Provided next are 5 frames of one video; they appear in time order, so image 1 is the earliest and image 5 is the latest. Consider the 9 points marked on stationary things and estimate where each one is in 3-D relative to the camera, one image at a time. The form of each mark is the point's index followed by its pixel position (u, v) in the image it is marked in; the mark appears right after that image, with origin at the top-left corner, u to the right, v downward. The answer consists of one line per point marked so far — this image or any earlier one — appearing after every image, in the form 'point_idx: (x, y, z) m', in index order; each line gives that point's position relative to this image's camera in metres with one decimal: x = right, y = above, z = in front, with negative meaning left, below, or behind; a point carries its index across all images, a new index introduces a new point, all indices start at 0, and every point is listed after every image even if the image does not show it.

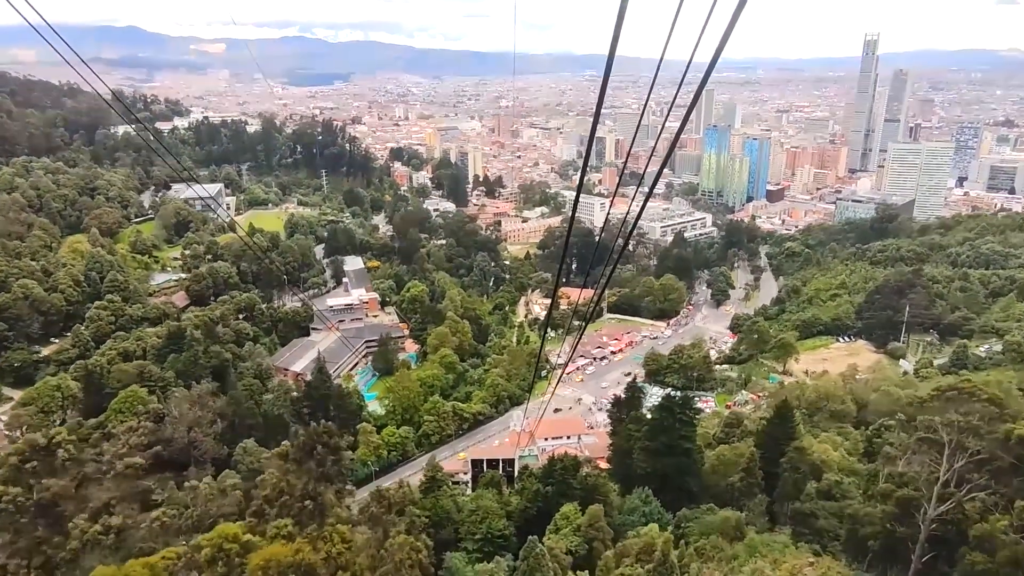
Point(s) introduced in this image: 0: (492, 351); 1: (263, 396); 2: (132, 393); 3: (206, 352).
0: (-0.5, -1.6, +17.8) m
1: (-4.9, -2.1, +13.6) m
2: (-6.5, -1.8, +11.8) m
3: (-6.3, -1.3, +14.0) m
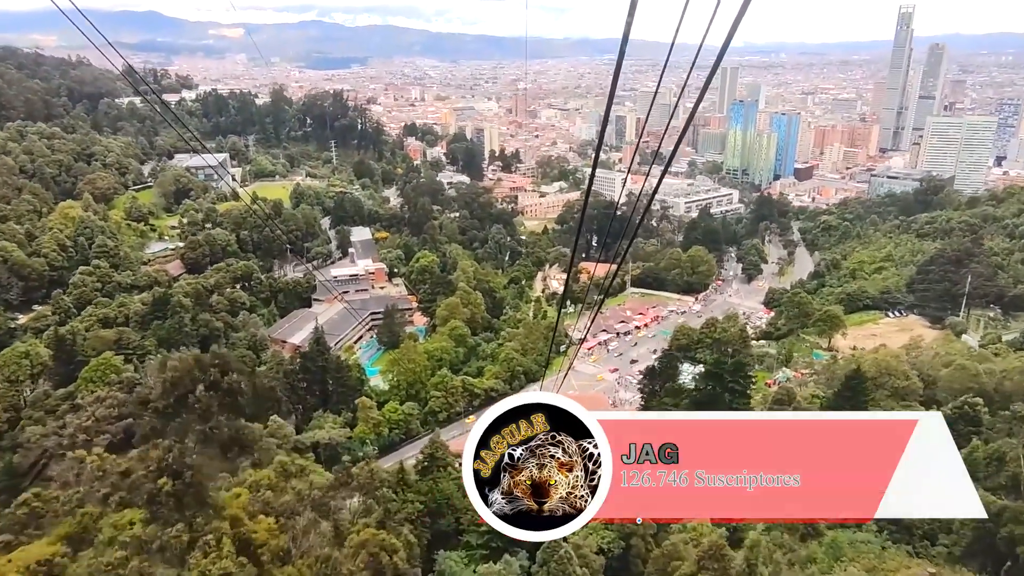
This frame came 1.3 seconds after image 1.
0: (-0.1, -0.9, +16.5) m
1: (-4.6, -1.5, +12.4) m
2: (-6.3, -1.1, +10.7) m
3: (-6.0, -0.6, +12.9) m
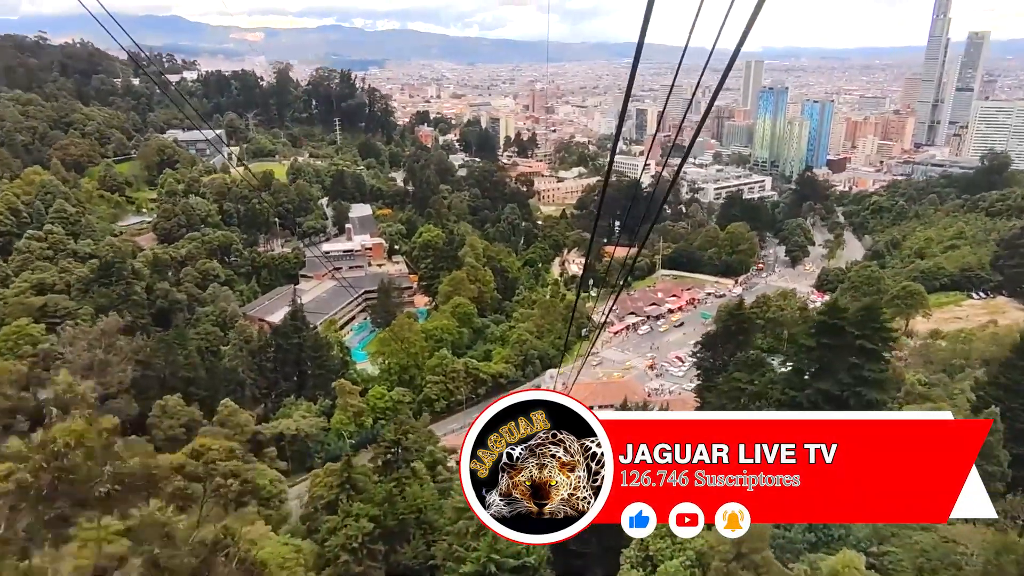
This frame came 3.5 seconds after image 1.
0: (+0.1, -0.4, +14.4) m
1: (-4.4, -0.9, +10.4) m
2: (-6.1, -0.5, +8.7) m
3: (-5.7, 0.0, +10.9) m
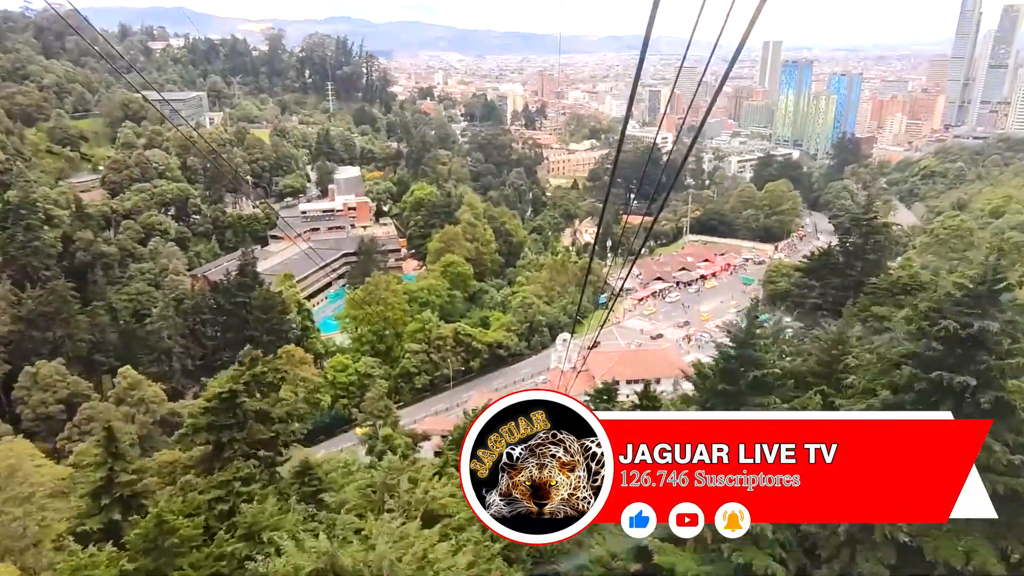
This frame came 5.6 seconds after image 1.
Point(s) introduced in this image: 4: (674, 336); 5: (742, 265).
0: (+0.2, +0.3, +12.2) m
1: (-4.4, -0.2, +8.3) m
2: (-6.1, +0.1, +6.6) m
3: (-5.7, +0.6, +8.8) m
4: (+2.3, -0.7, +10.0) m
5: (+4.4, +0.4, +13.1) m
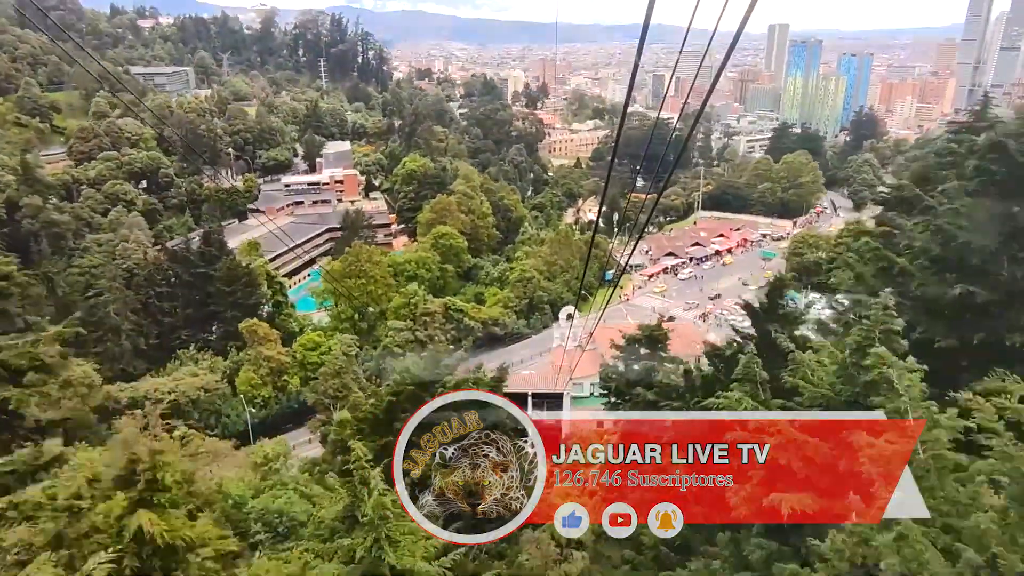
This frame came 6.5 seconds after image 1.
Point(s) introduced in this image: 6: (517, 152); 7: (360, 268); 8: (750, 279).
0: (+0.2, +0.7, +11.3) m
1: (-4.4, +0.1, +7.4) m
2: (-6.2, +0.4, +5.7) m
3: (-5.7, +1.0, +7.9) m
4: (+2.3, -0.4, +9.1) m
5: (+4.3, +0.8, +12.1) m
6: (+0.1, +3.8, +18.9) m
7: (-1.8, +0.3, +8.1) m
8: (+3.6, +0.1, +10.4) m
